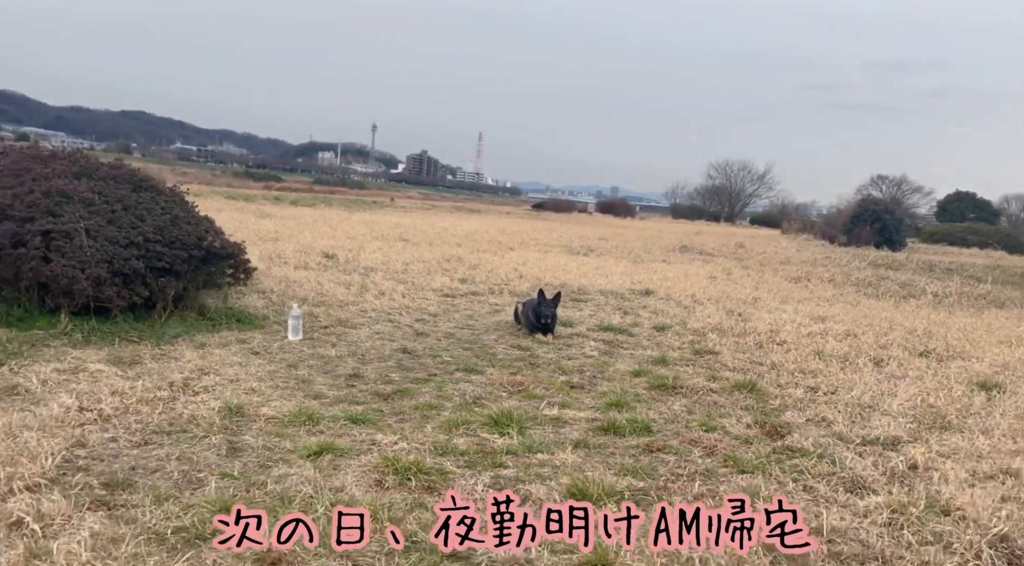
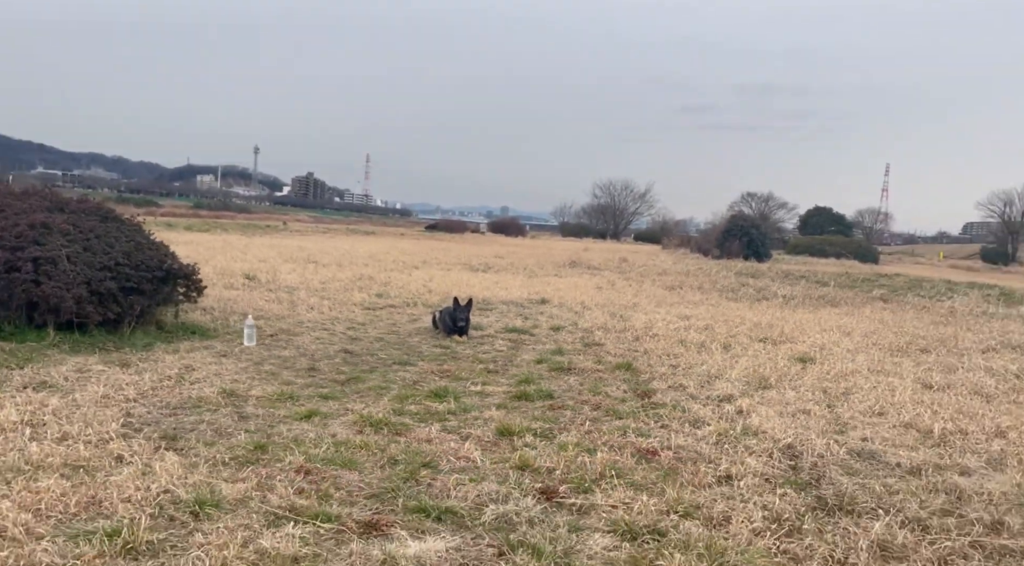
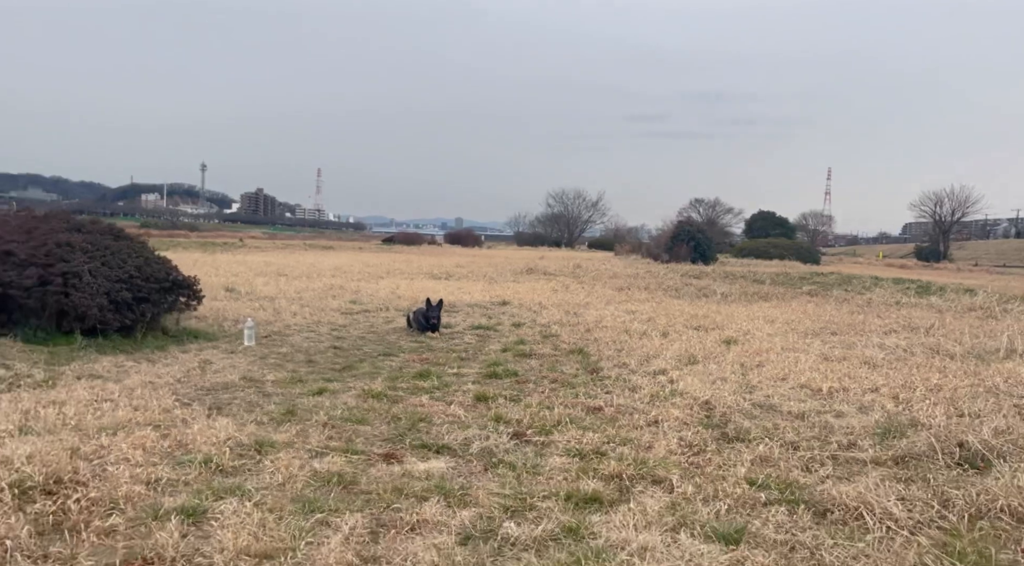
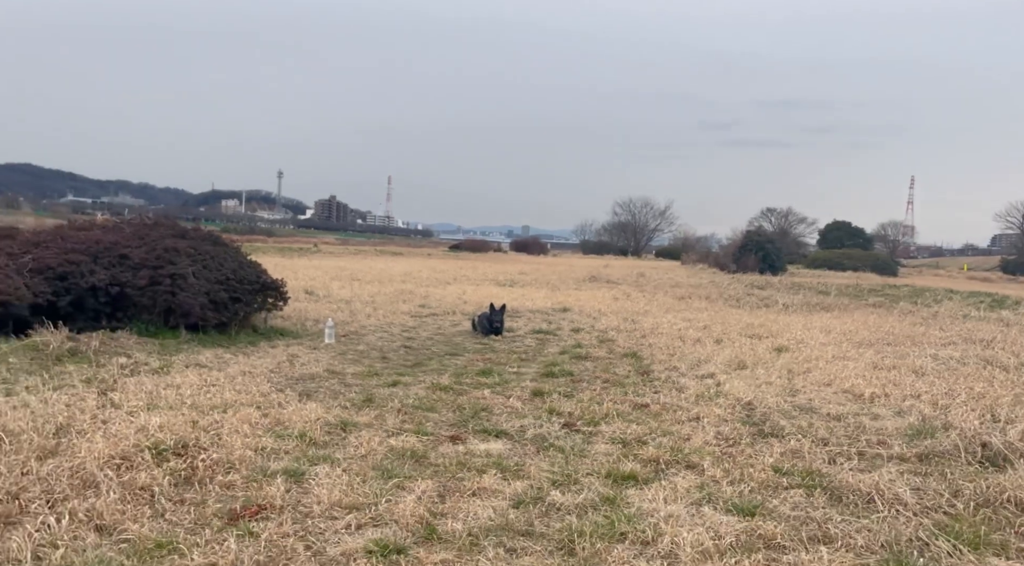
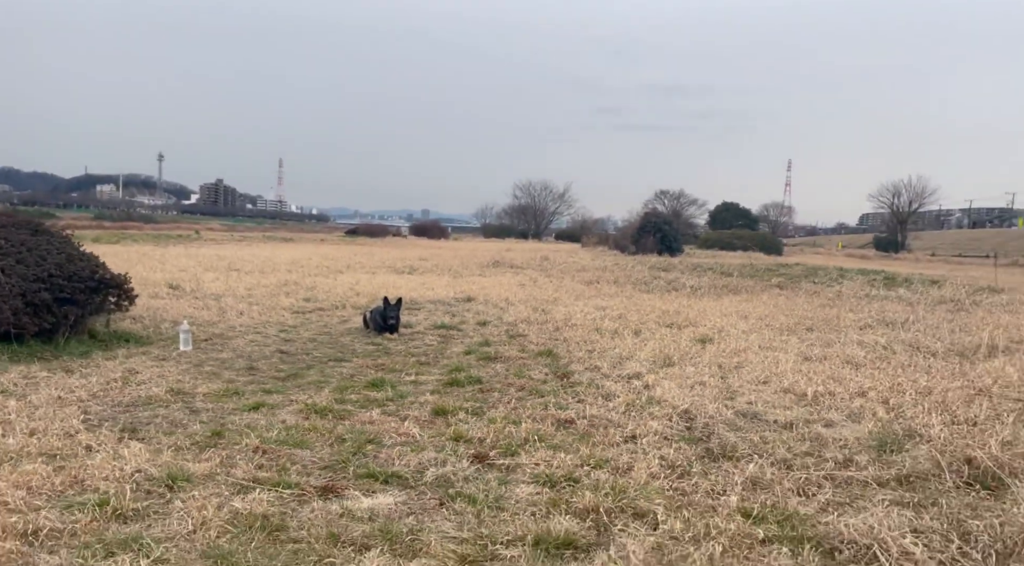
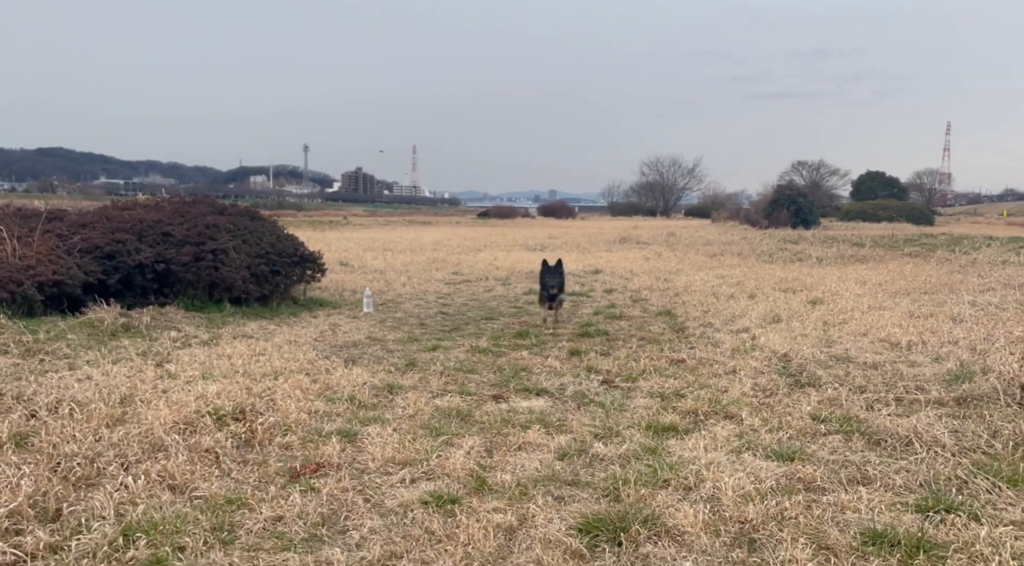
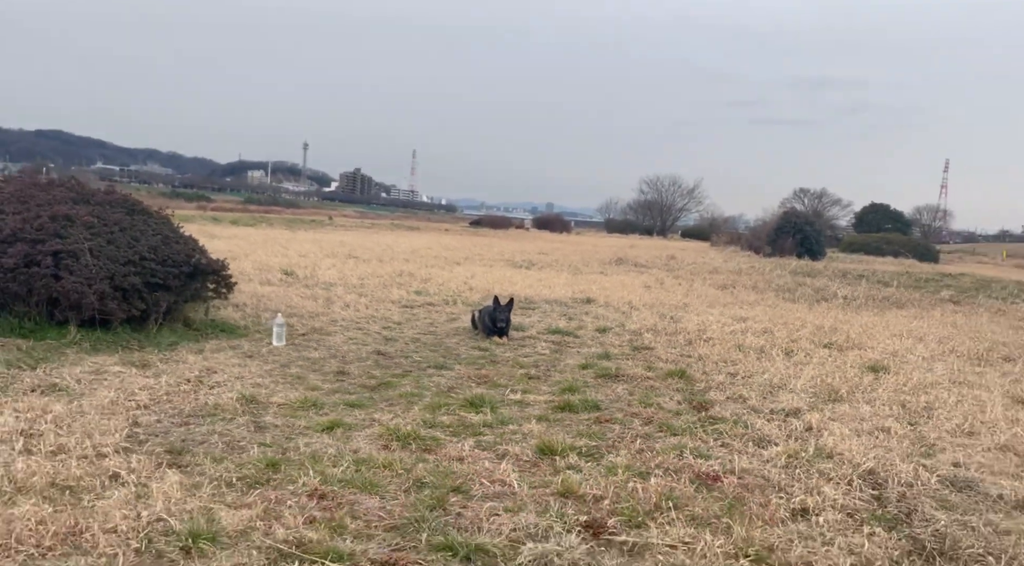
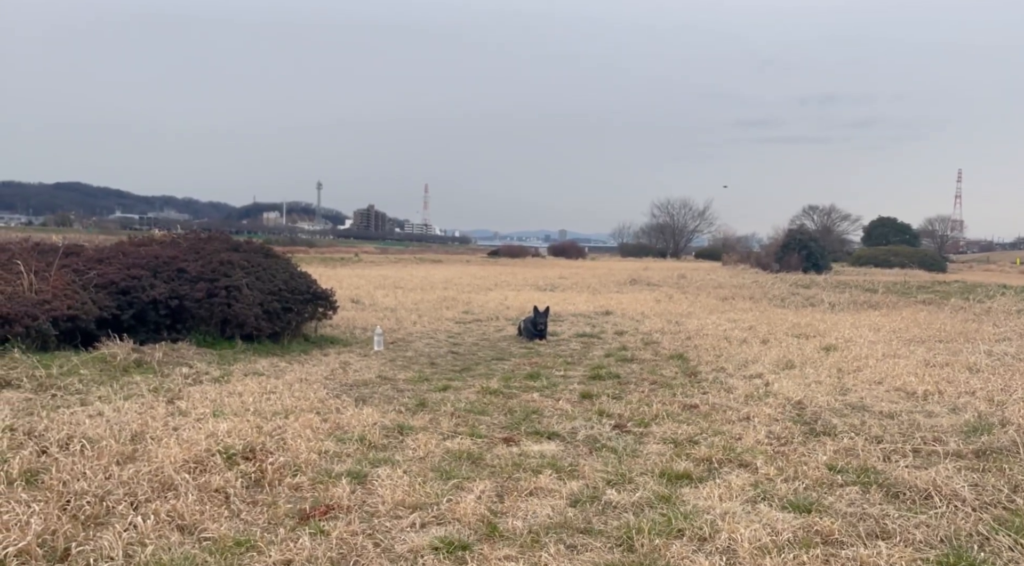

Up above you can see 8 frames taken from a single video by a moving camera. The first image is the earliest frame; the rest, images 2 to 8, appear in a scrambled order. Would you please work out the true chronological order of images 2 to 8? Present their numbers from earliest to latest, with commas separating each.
7, 2, 5, 3, 4, 8, 6
